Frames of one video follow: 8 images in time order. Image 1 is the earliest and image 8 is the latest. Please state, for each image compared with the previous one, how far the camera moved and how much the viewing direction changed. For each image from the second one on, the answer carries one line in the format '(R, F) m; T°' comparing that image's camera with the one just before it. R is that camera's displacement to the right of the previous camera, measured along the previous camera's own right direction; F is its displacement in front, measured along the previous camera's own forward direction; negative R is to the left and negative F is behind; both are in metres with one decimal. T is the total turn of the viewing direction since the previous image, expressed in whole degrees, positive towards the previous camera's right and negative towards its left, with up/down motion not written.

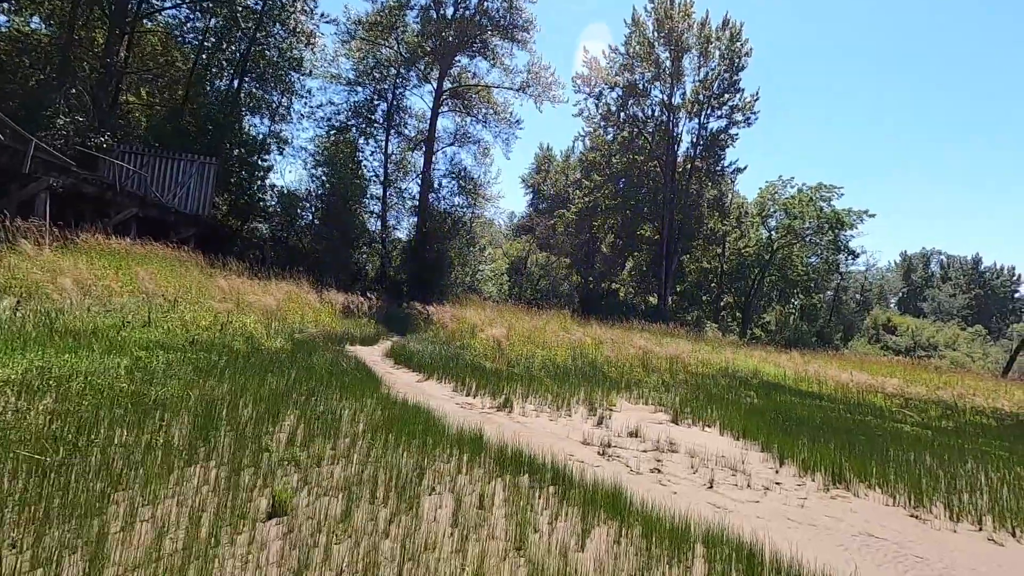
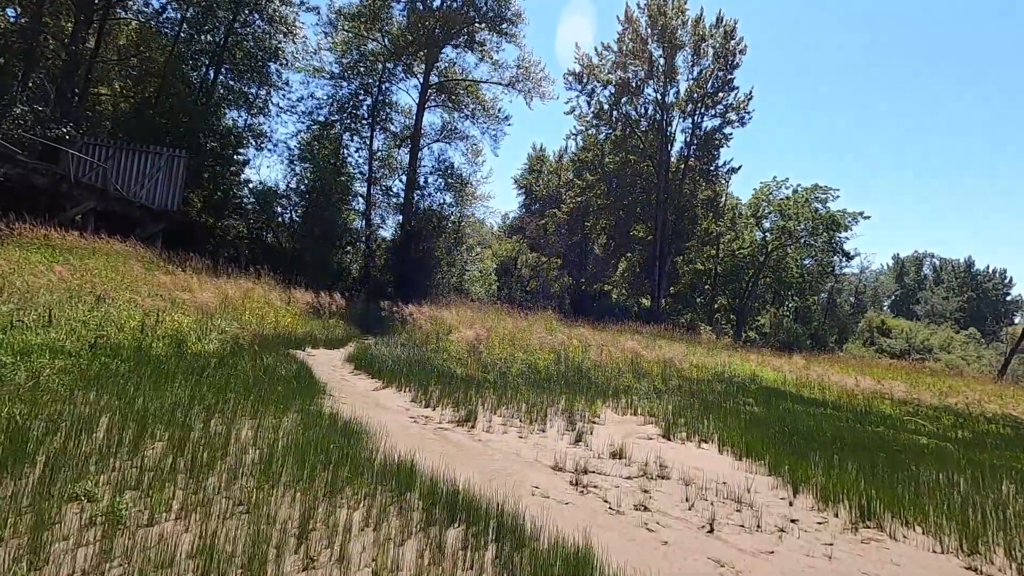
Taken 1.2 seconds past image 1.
(+0.3, +0.9) m; +1°
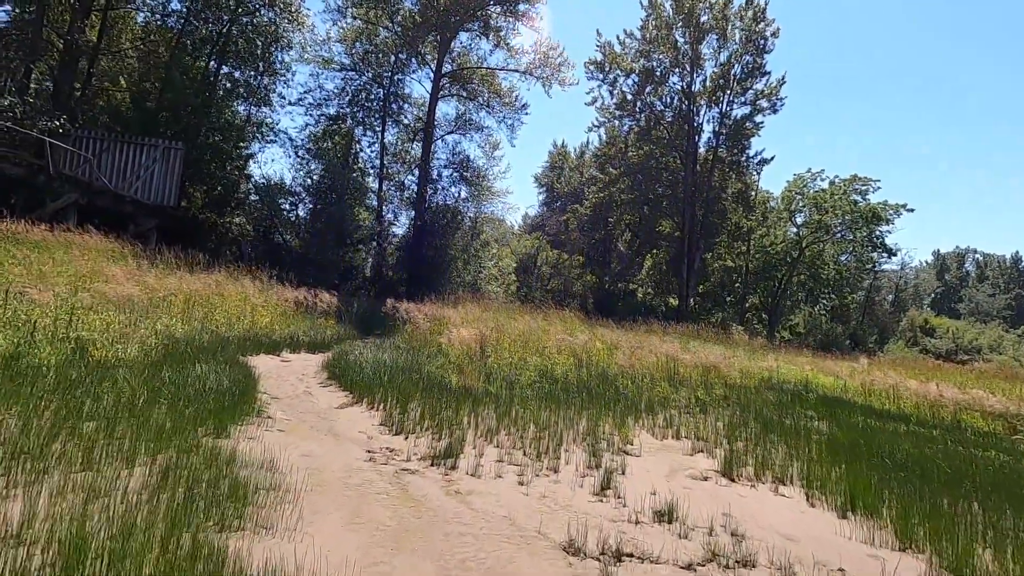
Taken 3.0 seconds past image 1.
(+0.2, +1.6) m; -2°
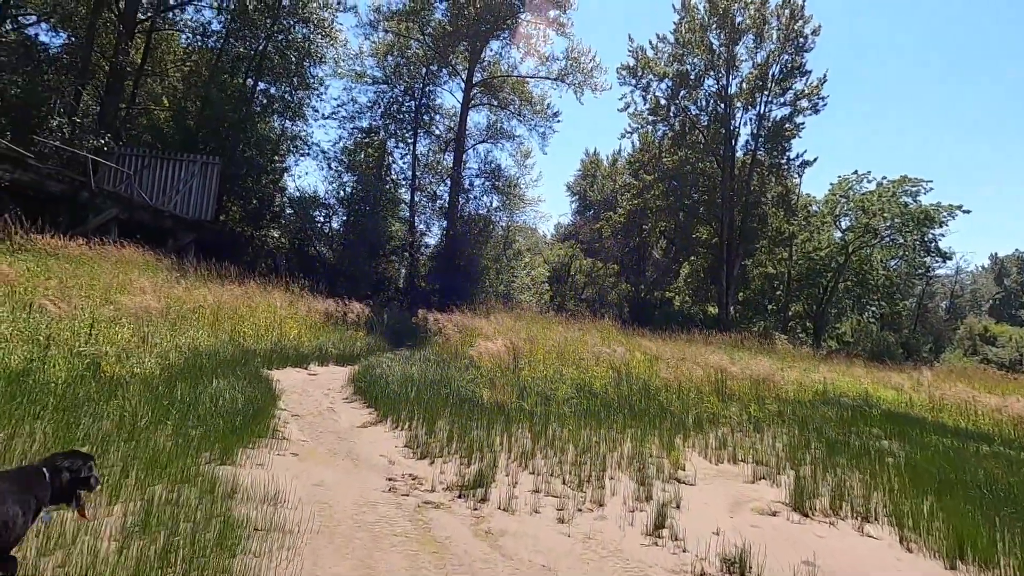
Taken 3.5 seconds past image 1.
(0.0, +0.4) m; -4°
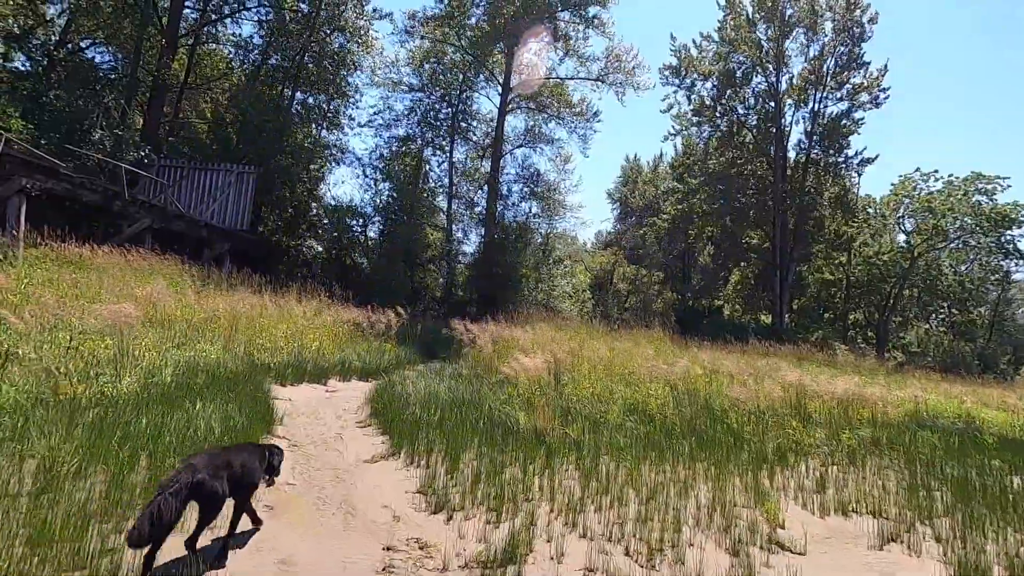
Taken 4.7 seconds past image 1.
(0.0, +1.0) m; -4°
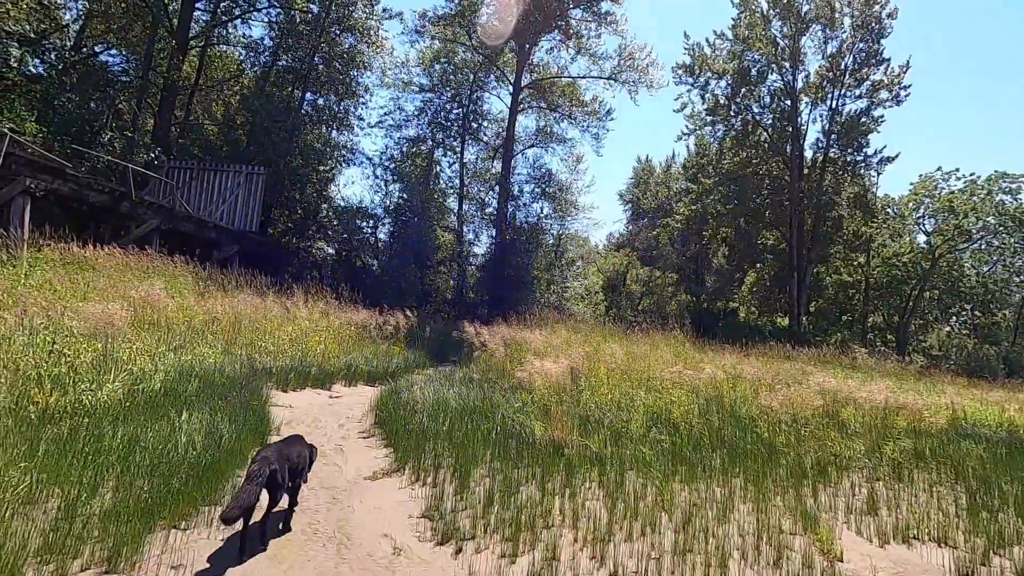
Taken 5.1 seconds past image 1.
(0.0, +0.4) m; -1°
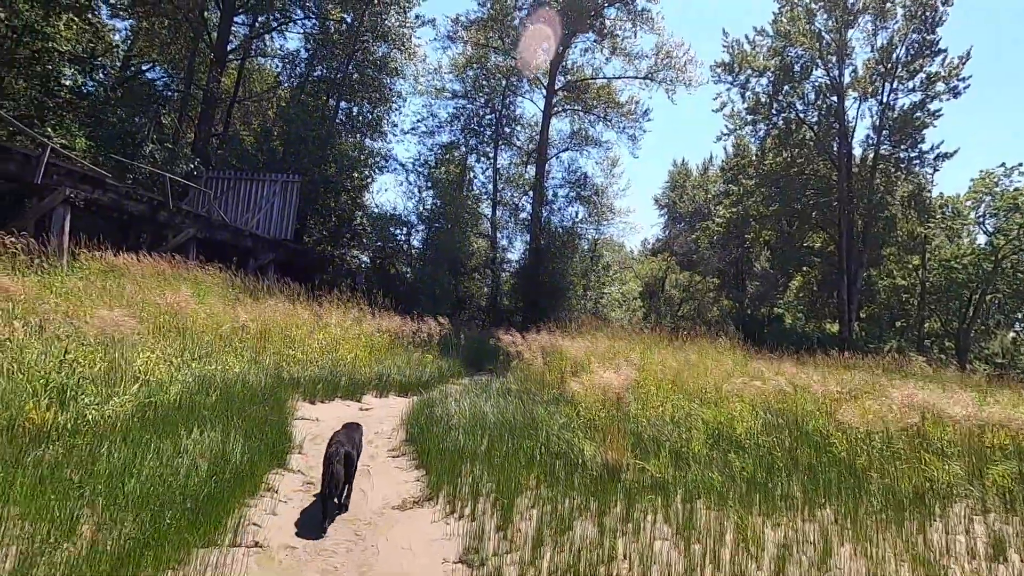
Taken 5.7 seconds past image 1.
(-0.1, +0.5) m; -4°
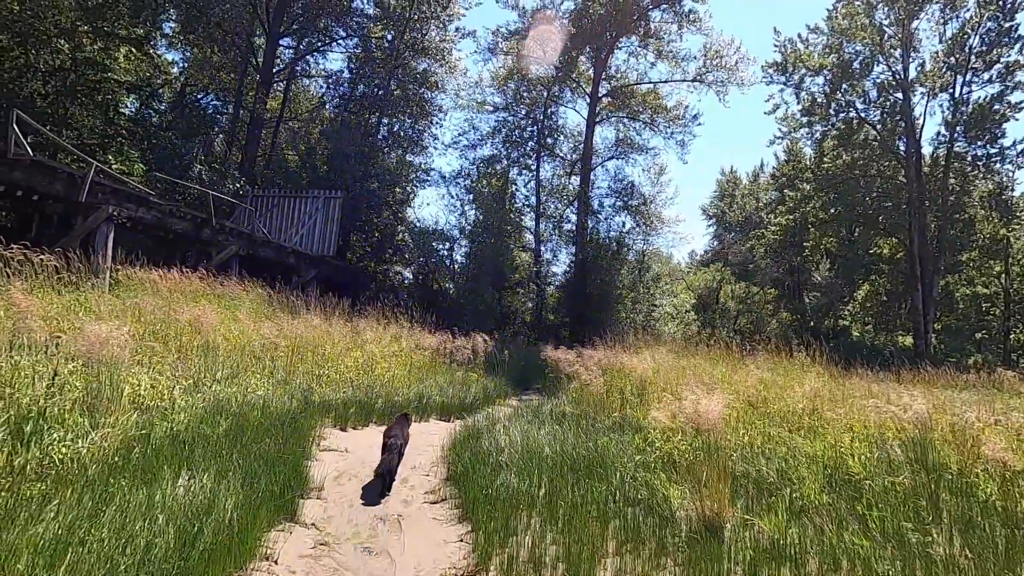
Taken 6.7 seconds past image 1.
(-0.1, +0.8) m; -5°
